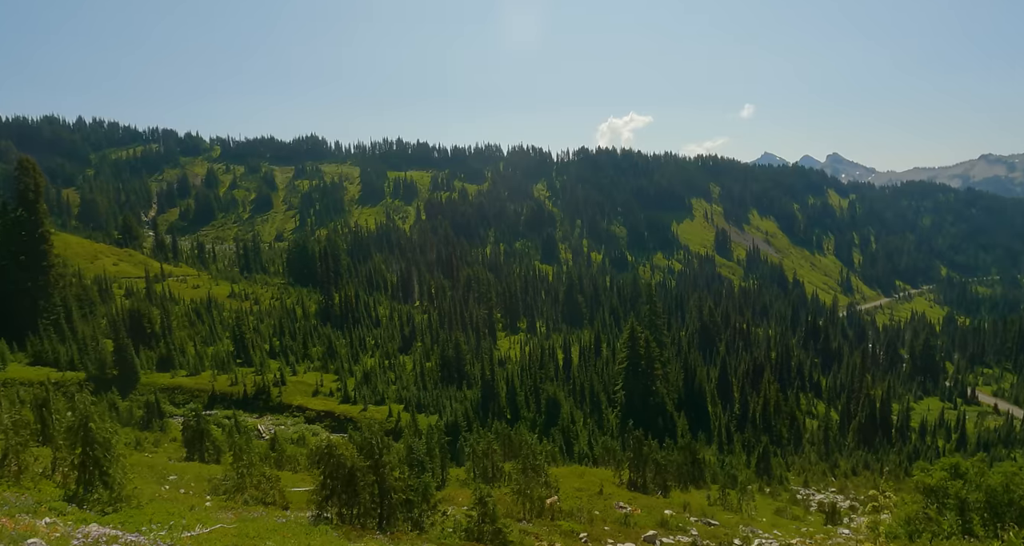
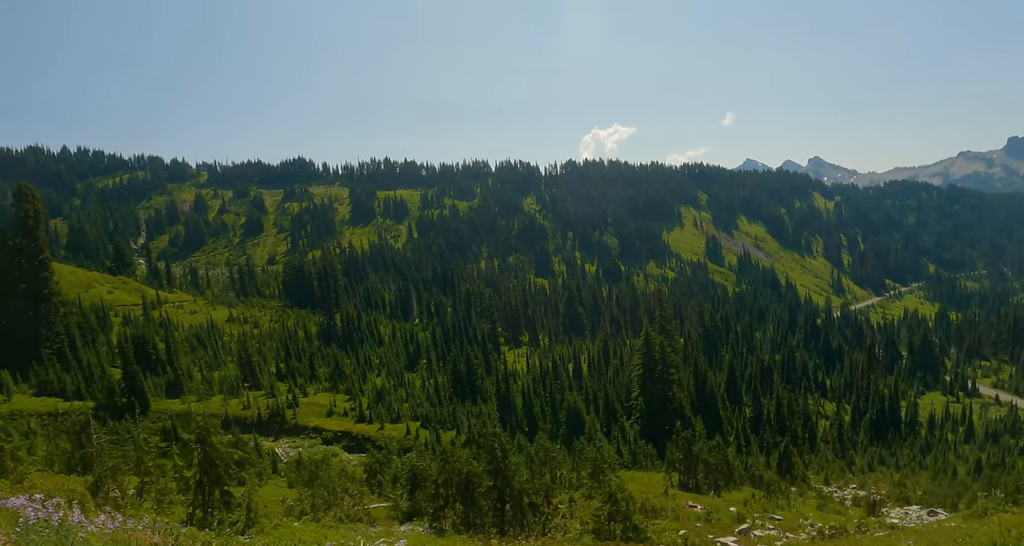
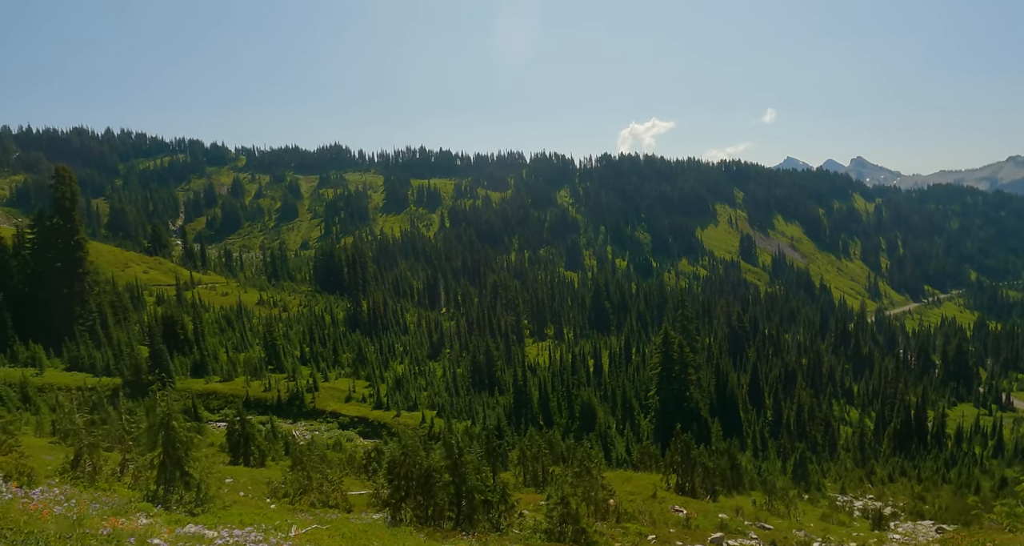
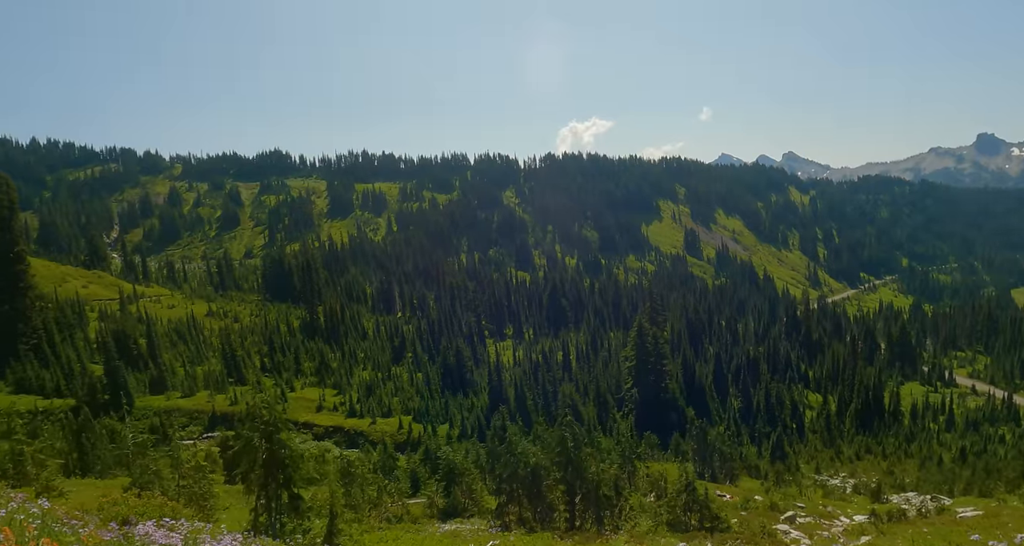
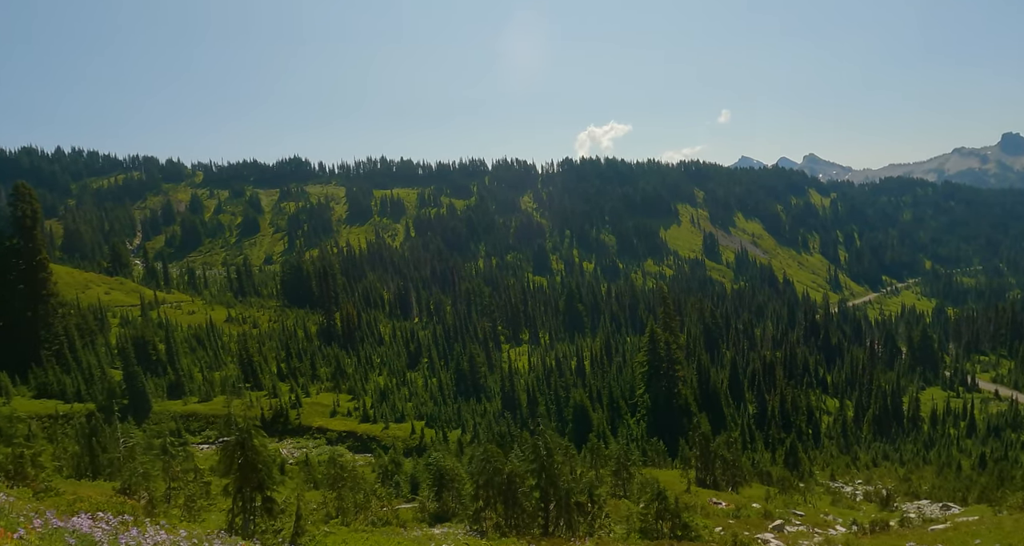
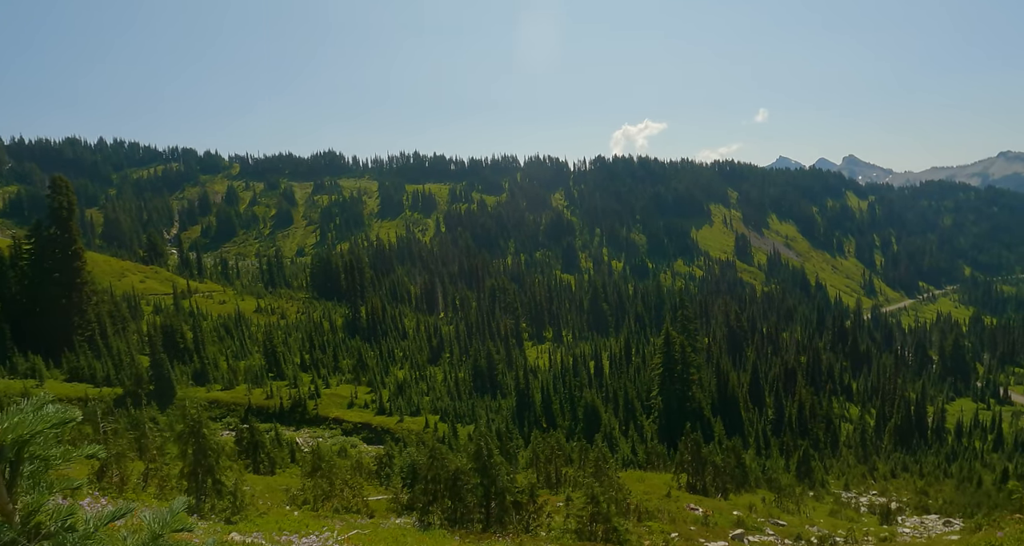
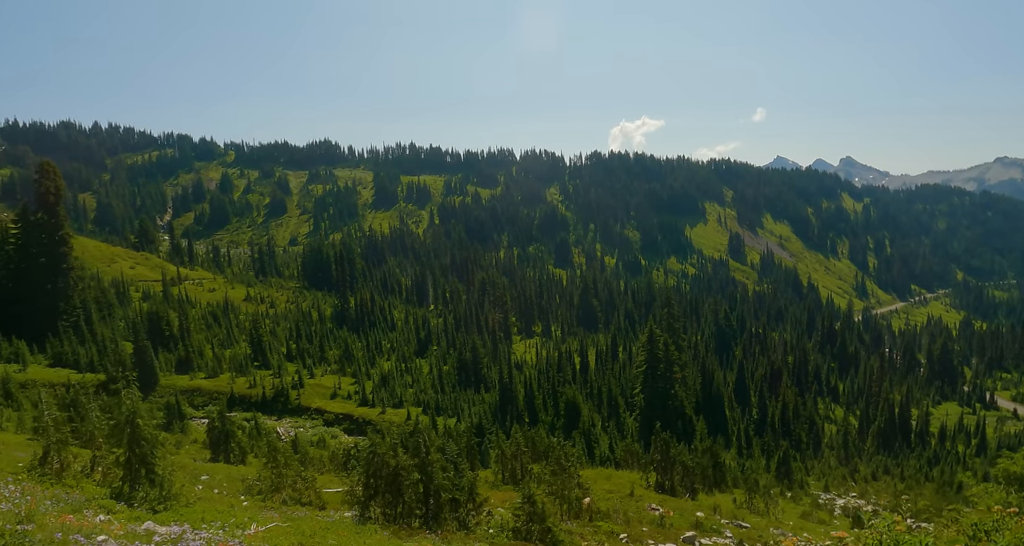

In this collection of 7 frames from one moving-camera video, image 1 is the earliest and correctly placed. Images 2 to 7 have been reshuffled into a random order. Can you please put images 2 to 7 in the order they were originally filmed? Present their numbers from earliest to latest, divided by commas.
7, 3, 6, 2, 5, 4
